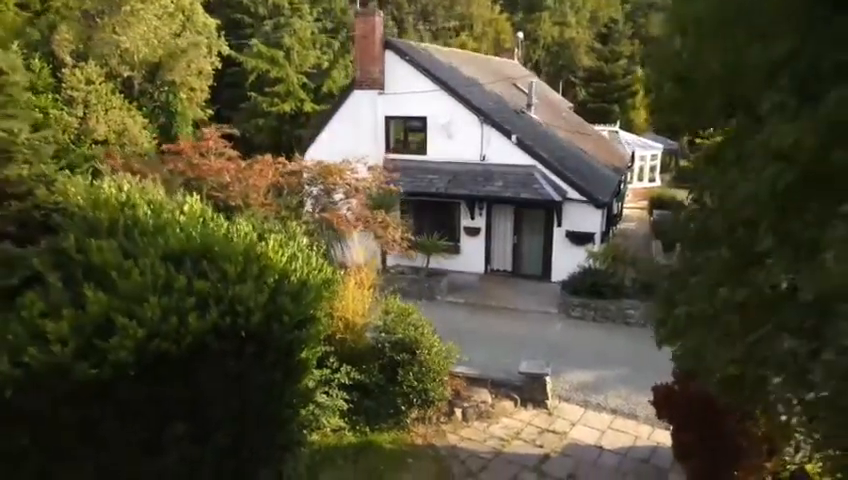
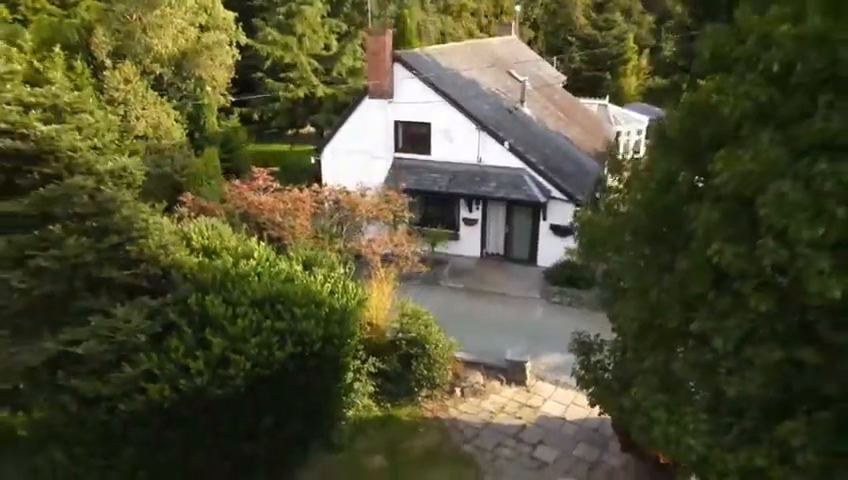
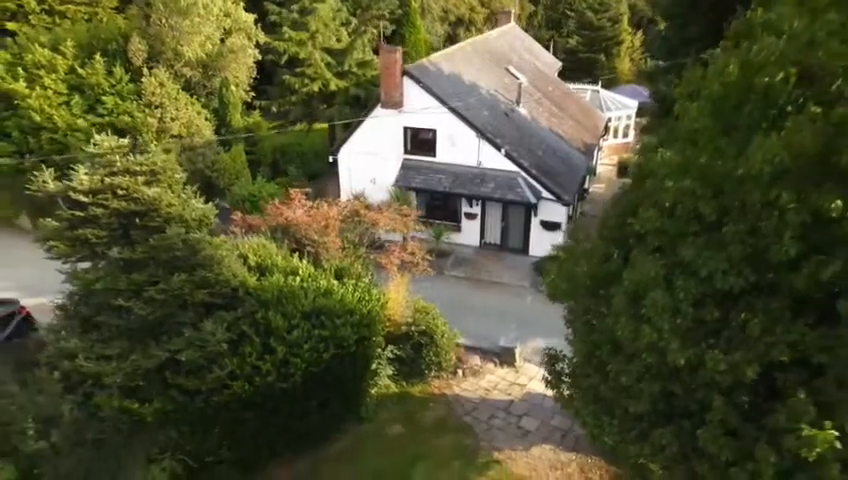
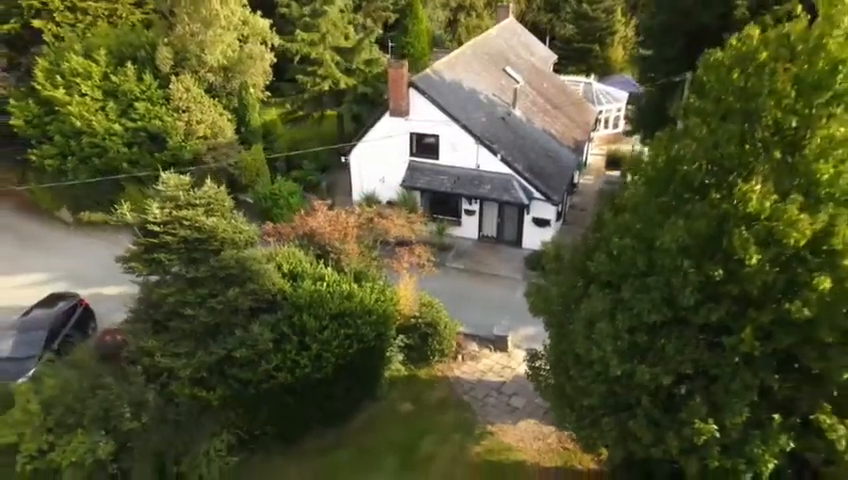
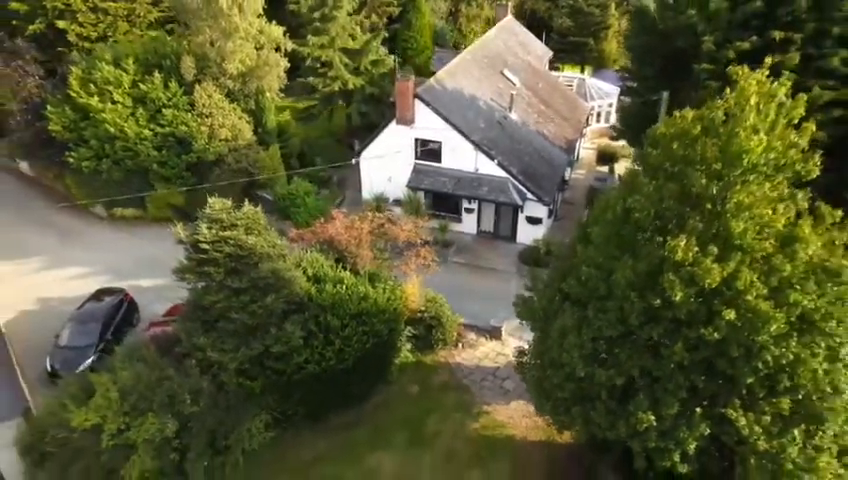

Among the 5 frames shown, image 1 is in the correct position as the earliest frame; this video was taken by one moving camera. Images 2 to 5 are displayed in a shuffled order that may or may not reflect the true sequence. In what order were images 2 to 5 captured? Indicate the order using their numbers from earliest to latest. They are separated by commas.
2, 3, 4, 5
